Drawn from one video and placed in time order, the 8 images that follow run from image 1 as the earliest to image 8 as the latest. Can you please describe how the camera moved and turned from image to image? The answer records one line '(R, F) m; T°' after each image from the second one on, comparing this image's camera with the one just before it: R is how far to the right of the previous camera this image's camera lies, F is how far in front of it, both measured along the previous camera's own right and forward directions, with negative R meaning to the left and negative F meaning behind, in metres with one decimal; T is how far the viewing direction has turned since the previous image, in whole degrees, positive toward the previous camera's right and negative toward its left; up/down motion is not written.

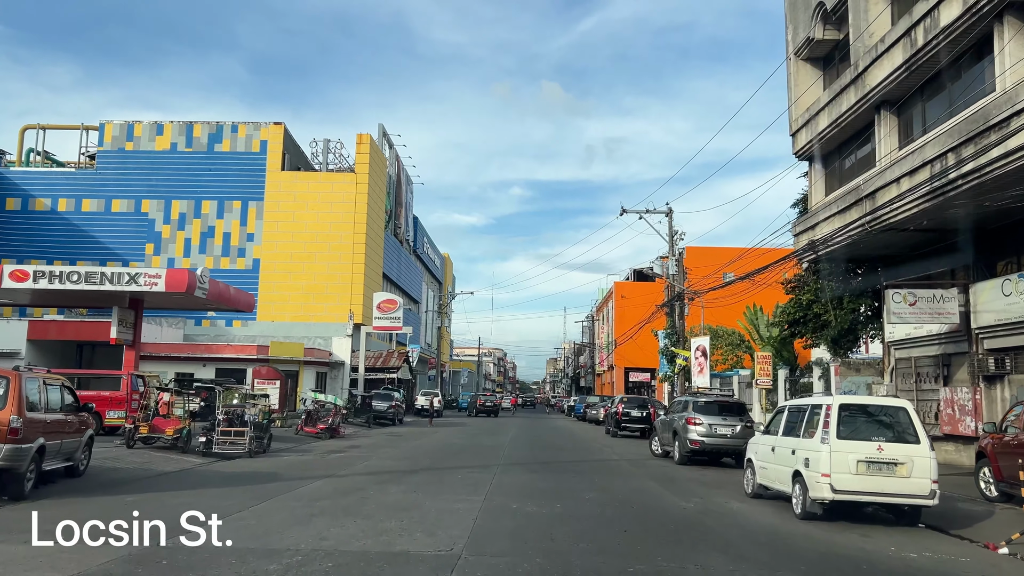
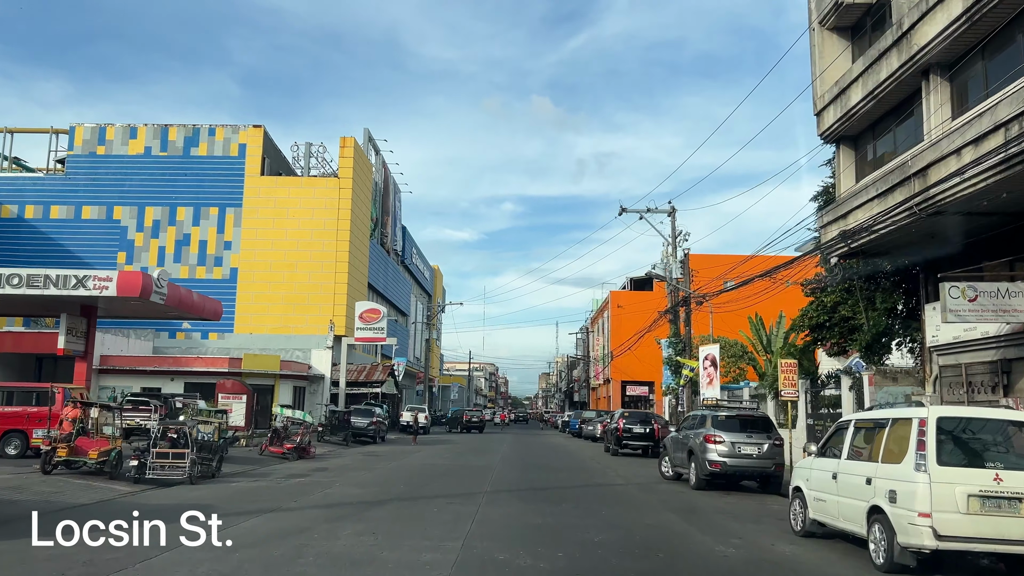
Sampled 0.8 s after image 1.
(+0.1, +2.8) m; +1°
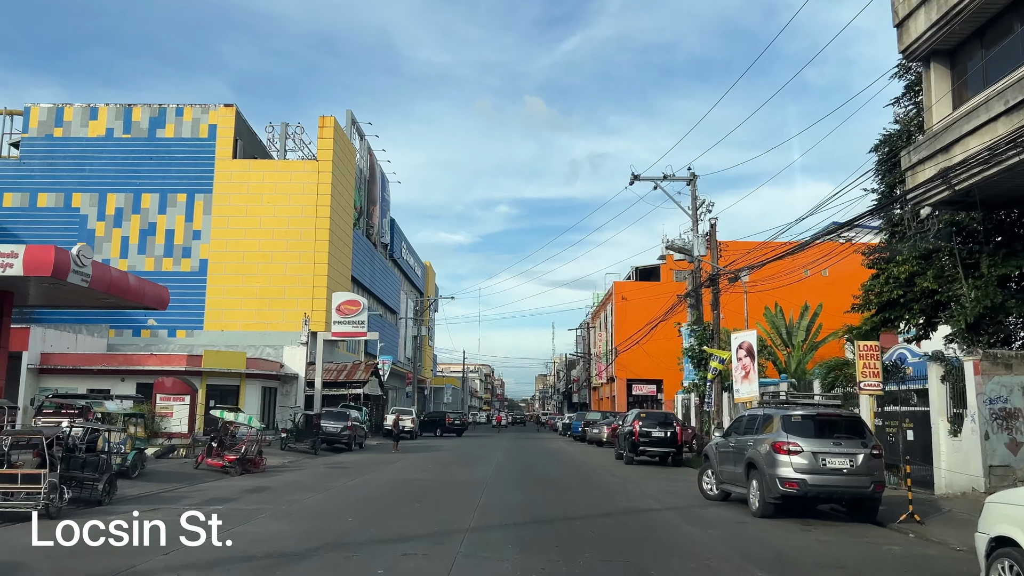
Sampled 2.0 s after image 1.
(0.0, +4.7) m; 0°
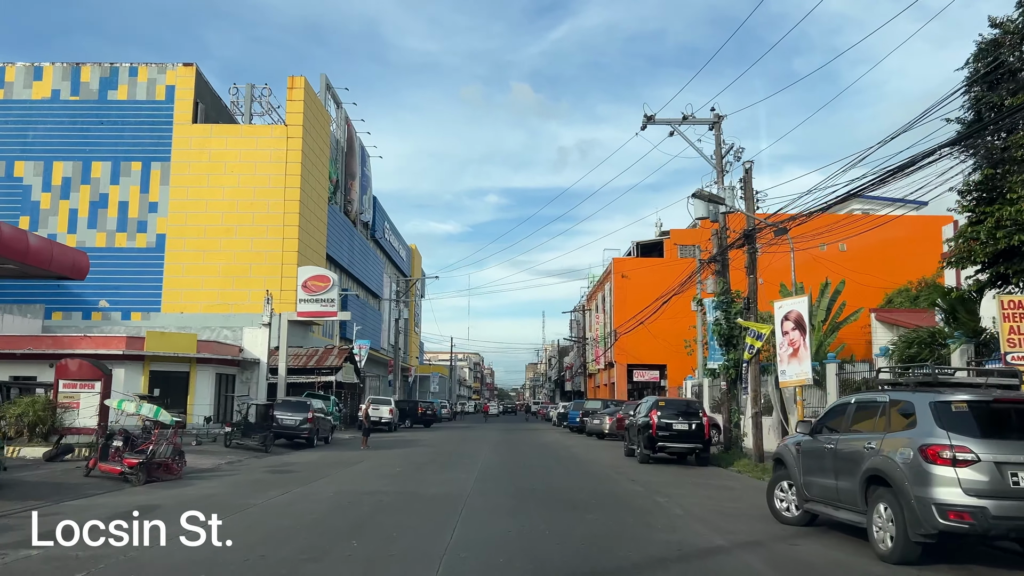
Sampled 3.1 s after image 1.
(0.0, +4.7) m; +1°
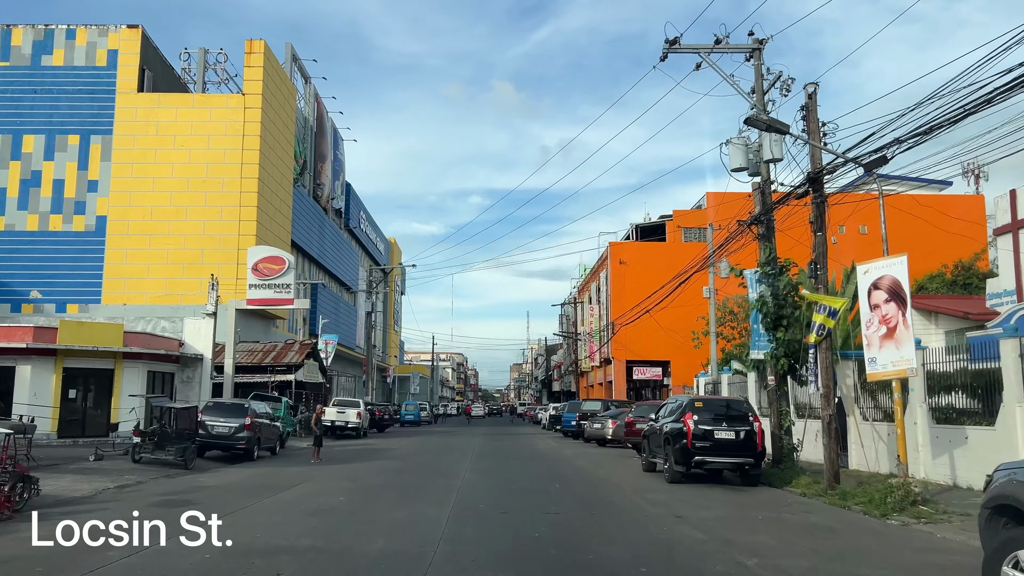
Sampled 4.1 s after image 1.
(-0.1, +5.1) m; +1°
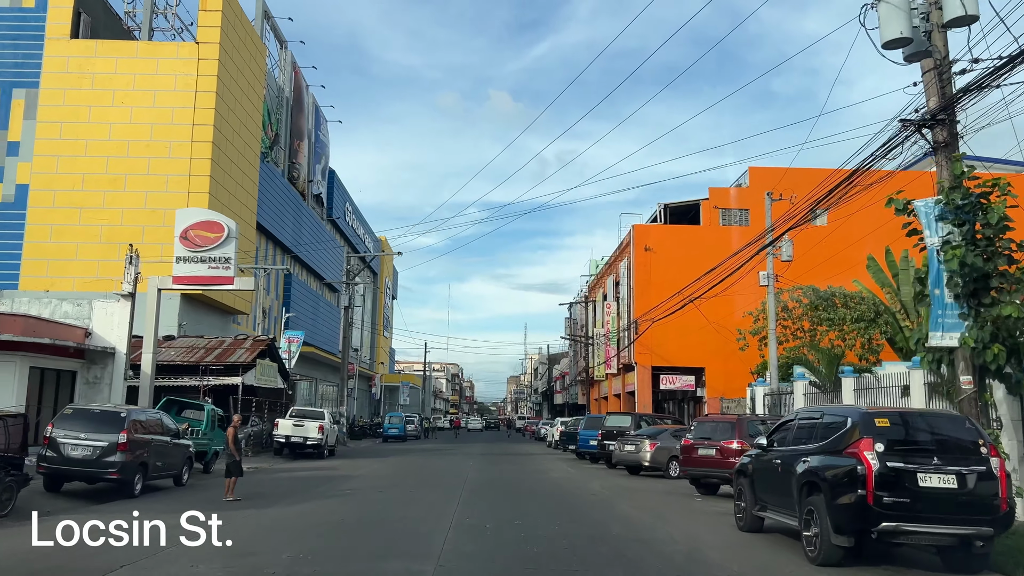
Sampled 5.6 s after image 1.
(-0.3, +7.2) m; 0°
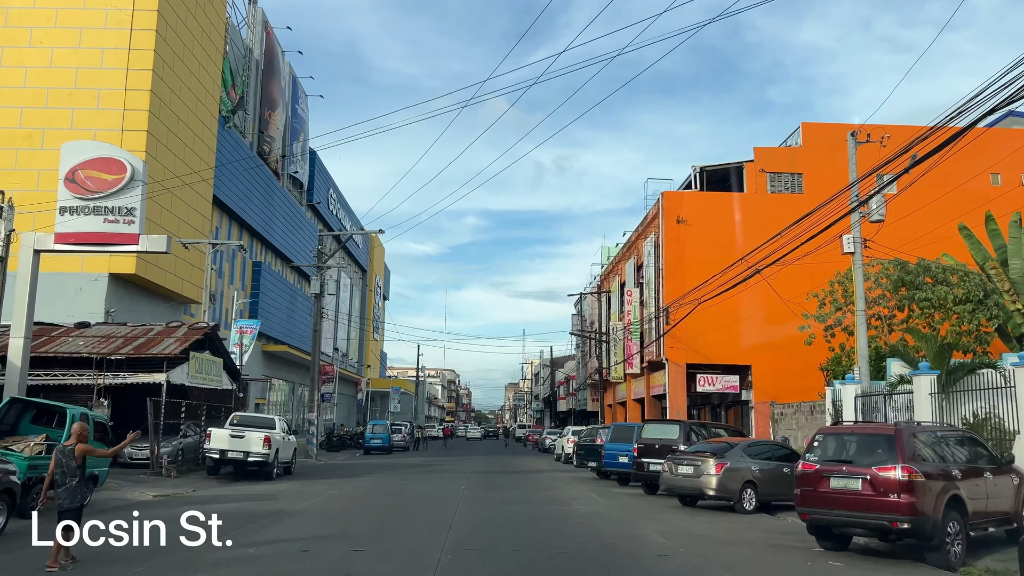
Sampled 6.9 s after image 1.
(-0.2, +6.5) m; 0°
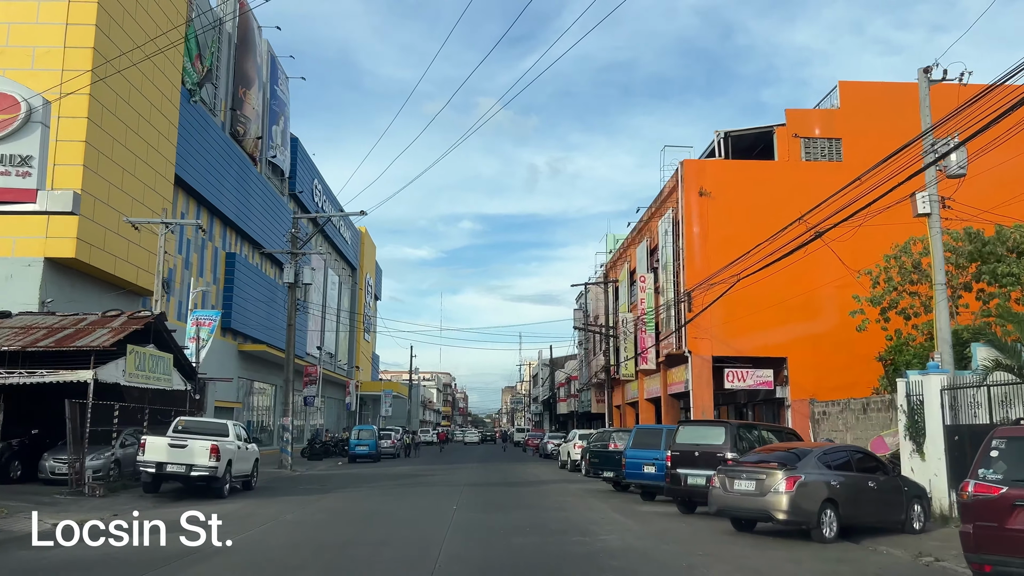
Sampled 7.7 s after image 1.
(-0.1, +3.8) m; 0°
